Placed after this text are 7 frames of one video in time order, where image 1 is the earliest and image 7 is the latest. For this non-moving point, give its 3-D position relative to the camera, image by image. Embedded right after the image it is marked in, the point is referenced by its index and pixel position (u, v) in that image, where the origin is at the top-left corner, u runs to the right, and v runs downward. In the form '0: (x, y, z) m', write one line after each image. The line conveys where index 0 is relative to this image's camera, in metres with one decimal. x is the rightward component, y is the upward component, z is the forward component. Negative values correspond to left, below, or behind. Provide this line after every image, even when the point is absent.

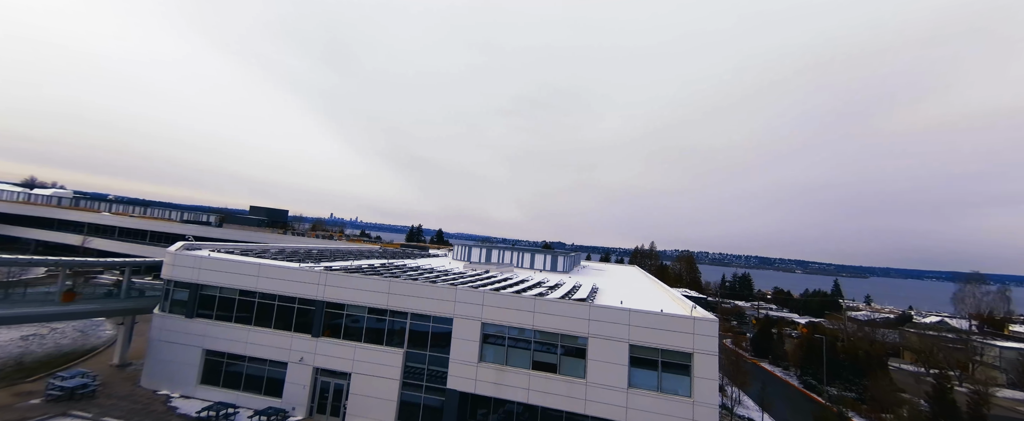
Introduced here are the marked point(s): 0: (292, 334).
0: (-8.1, -4.5, +15.1) m
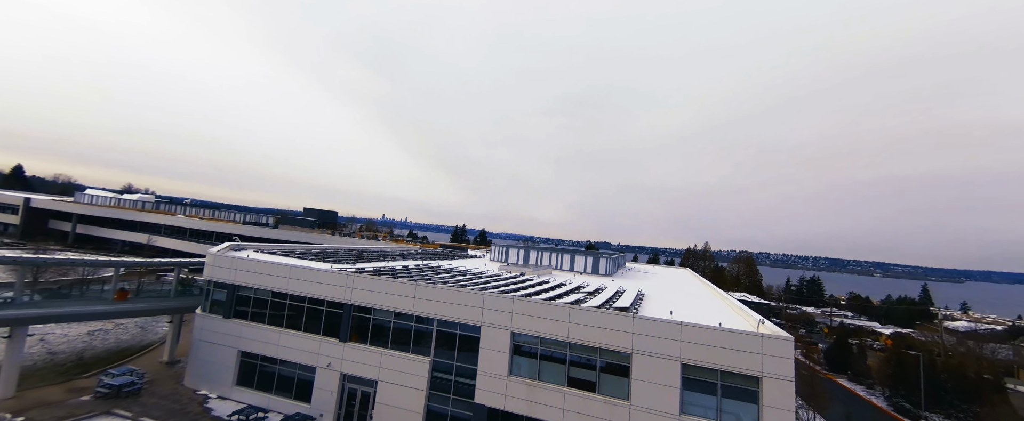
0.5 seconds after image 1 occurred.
0: (-6.8, -4.5, +14.7) m
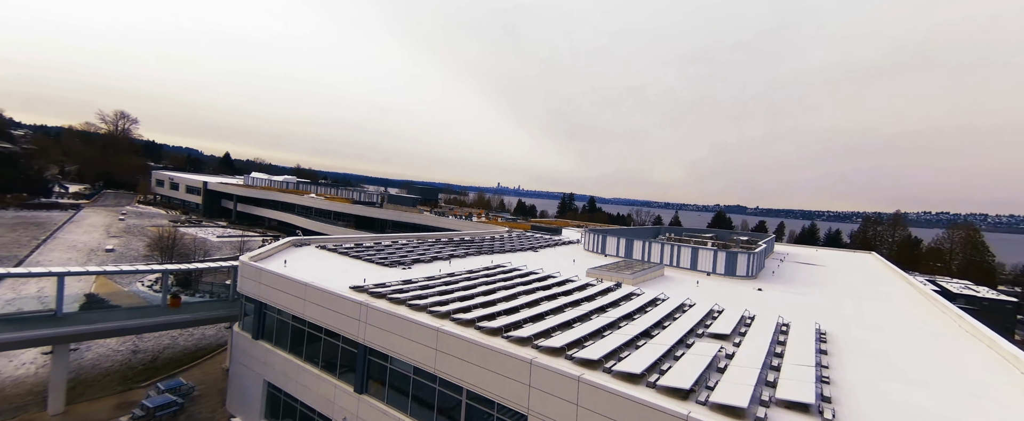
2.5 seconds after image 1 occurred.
0: (-4.8, -4.6, +11.2) m
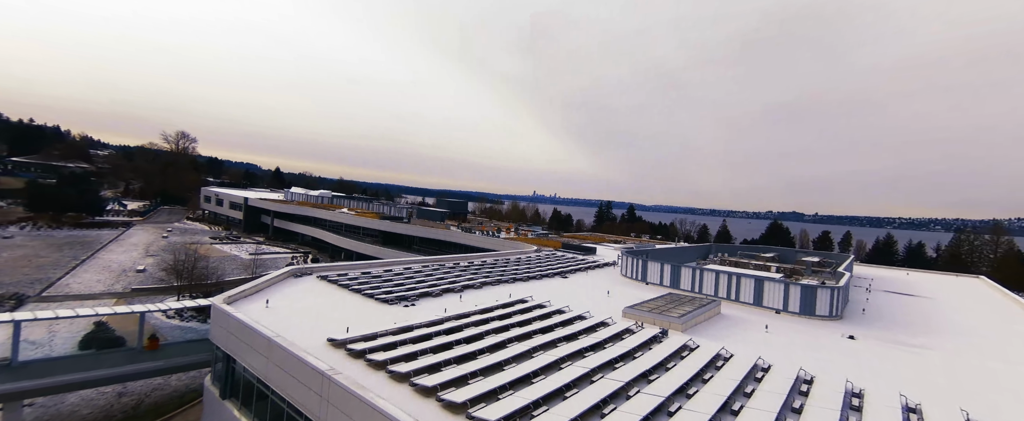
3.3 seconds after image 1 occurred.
0: (-4.6, -5.5, +8.7) m
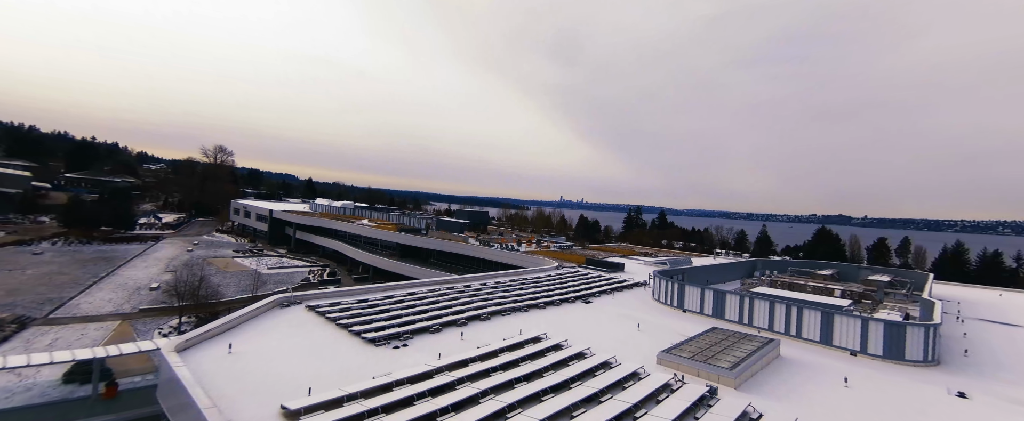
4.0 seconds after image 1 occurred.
0: (-4.7, -6.2, +6.4) m
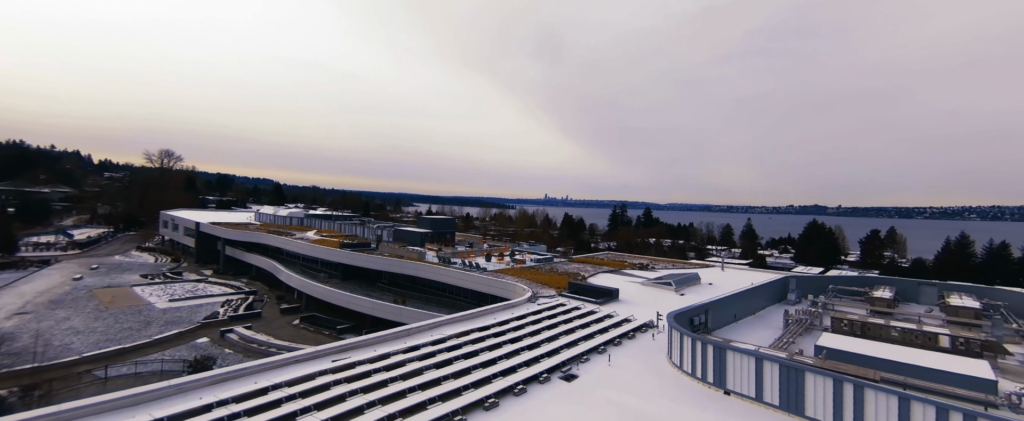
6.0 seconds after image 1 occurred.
0: (-6.0, -7.1, -1.8) m
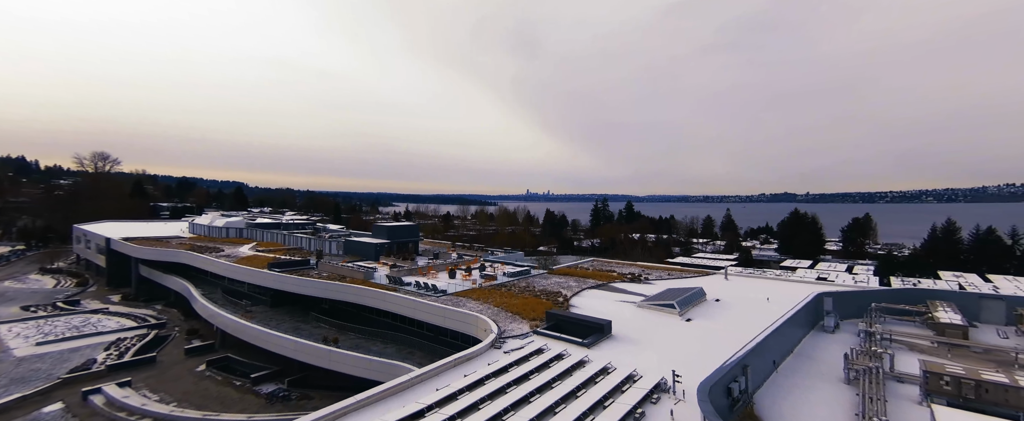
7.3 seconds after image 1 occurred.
0: (-6.6, -8.0, -8.1) m
